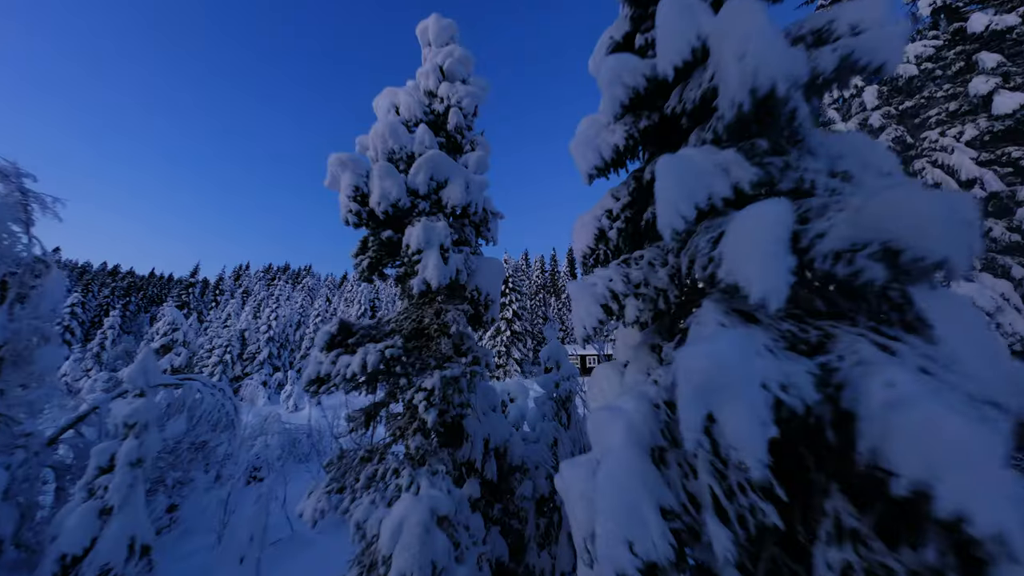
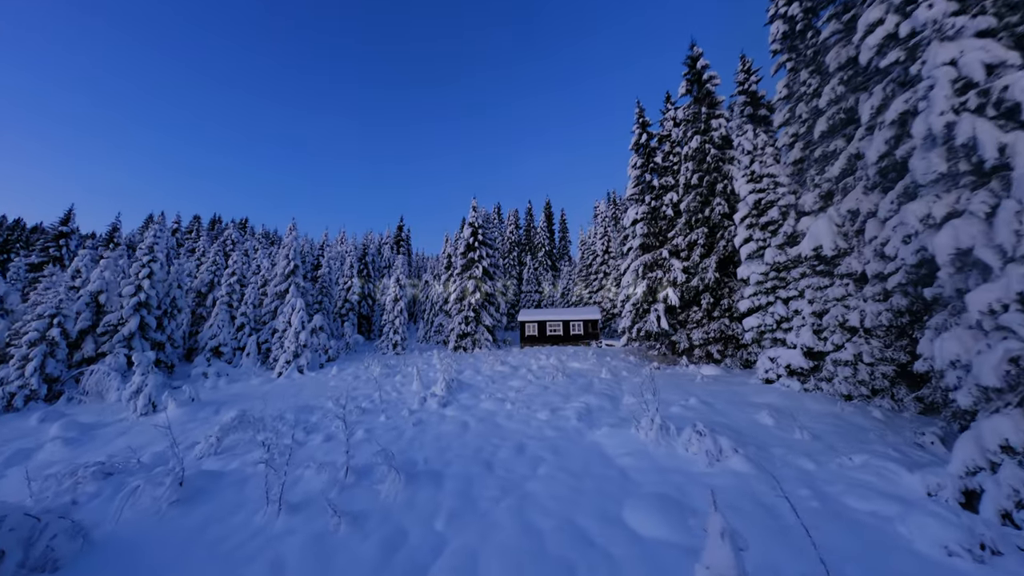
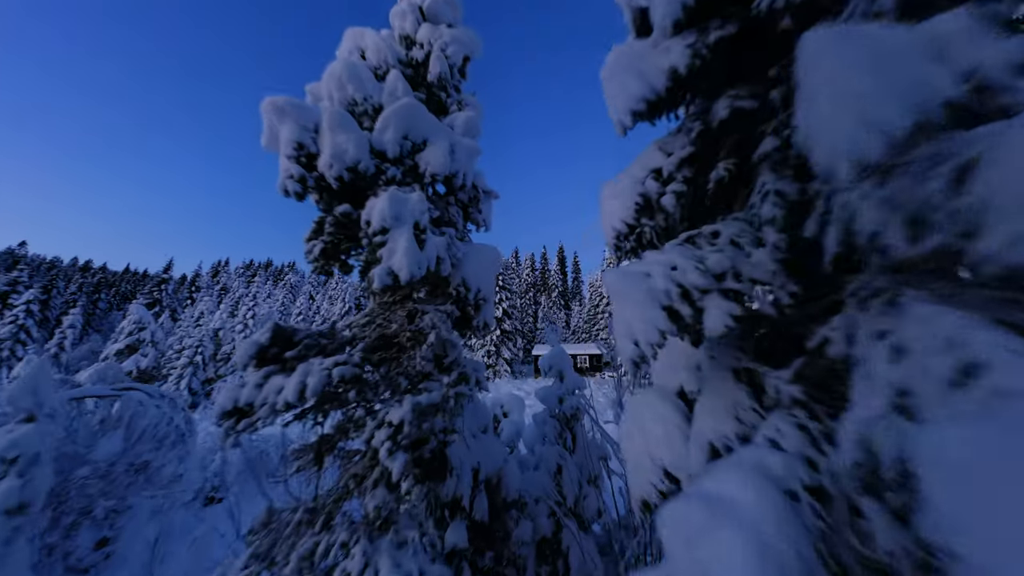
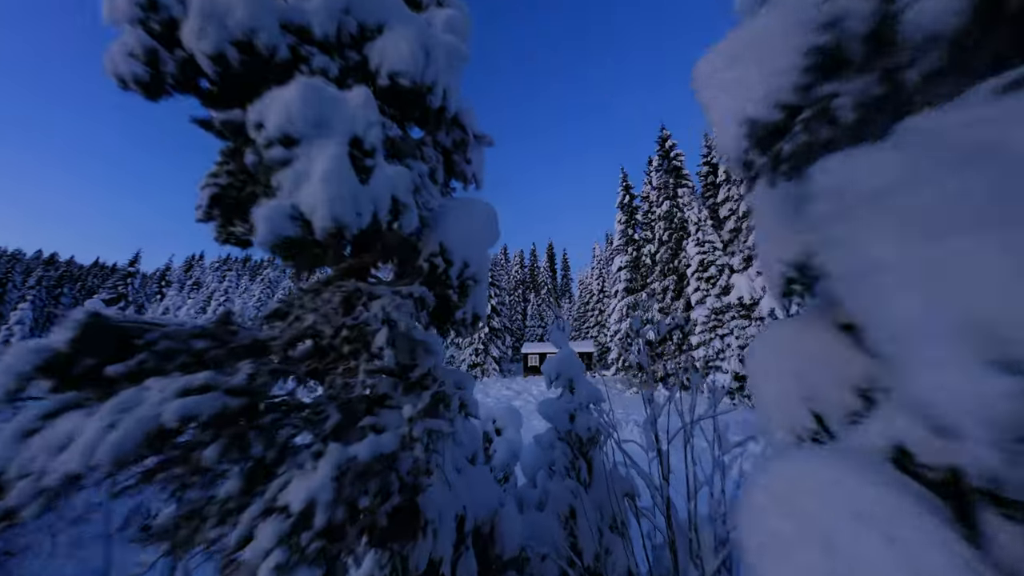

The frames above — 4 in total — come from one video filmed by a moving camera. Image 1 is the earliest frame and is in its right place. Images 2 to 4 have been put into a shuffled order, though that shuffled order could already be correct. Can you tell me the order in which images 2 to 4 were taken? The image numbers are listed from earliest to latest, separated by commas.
3, 4, 2
